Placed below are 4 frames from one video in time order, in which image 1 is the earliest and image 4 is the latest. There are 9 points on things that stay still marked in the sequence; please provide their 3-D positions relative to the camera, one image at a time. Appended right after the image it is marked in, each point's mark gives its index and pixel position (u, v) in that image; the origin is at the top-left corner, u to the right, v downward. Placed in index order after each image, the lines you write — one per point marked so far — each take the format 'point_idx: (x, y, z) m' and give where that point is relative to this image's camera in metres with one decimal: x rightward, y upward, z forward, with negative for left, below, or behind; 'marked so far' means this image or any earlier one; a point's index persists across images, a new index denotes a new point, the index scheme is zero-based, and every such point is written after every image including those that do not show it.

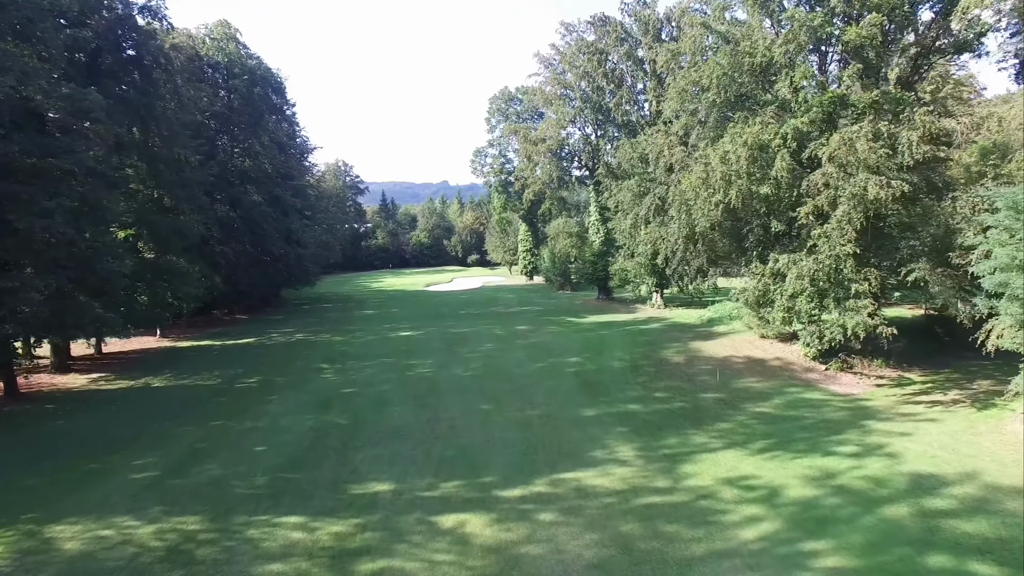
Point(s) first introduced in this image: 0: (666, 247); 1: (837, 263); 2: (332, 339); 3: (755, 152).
0: (+2.3, +0.7, +9.9) m
1: (+3.1, +0.2, +6.3) m
2: (-2.8, -0.8, +10.3) m
3: (+2.5, +1.4, +6.9) m
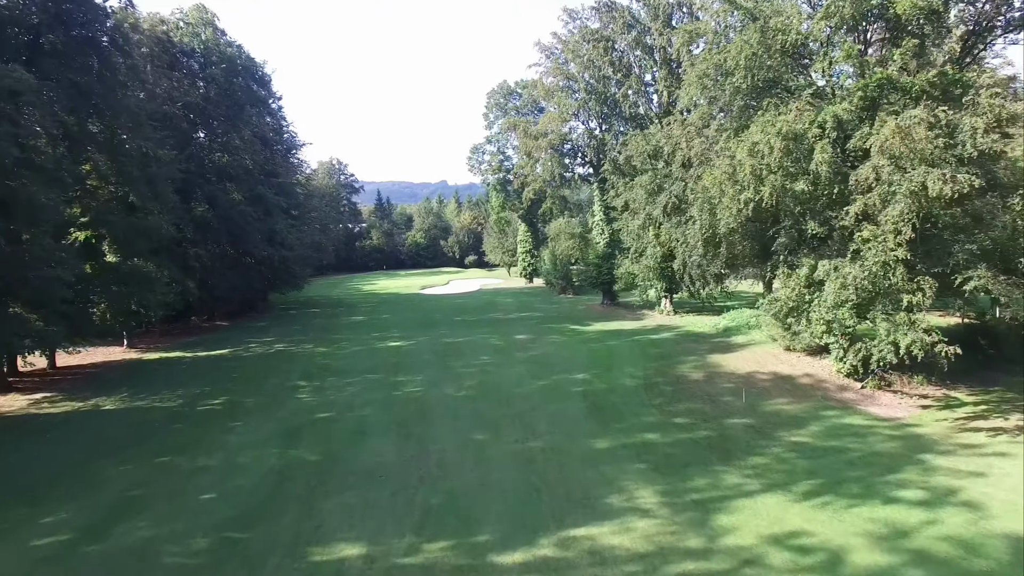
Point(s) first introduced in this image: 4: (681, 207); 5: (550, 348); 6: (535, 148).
0: (+2.3, +0.6, +9.1) m
1: (+3.1, +0.1, +5.5) m
2: (-2.8, -0.9, +9.5) m
3: (+2.5, +1.3, +6.0) m
4: (+2.5, +1.2, +9.6) m
5: (+0.5, -0.8, +9.3) m
6: (+0.5, +3.0, +14.2) m
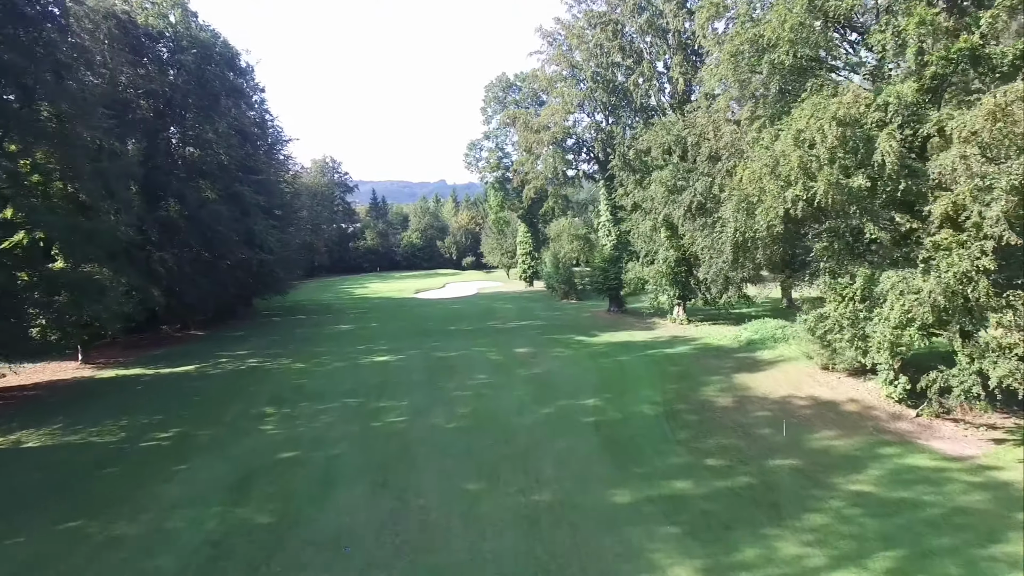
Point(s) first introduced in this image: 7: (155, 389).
0: (+2.3, +0.5, +8.1) m
1: (+3.1, 0.0, +4.5) m
2: (-2.8, -1.0, +8.5) m
3: (+2.5, +1.2, +5.1) m
4: (+2.5, +1.1, +8.7) m
5: (+0.5, -1.0, +8.3) m
6: (+0.5, +2.9, +13.2) m
7: (-3.9, -1.1, +7.2) m
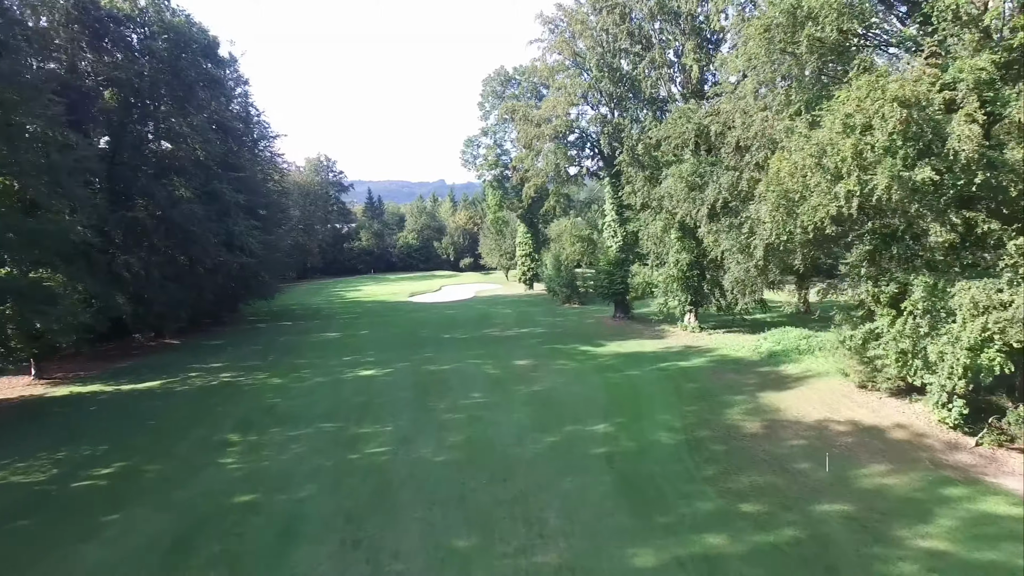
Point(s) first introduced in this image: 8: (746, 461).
0: (+2.3, +0.4, +7.3) m
1: (+3.1, 0.0, +3.7) m
2: (-2.8, -1.1, +7.7) m
3: (+2.5, +1.1, +4.3) m
4: (+2.5, +1.0, +7.9) m
5: (+0.5, -1.0, +7.5) m
6: (+0.5, +2.8, +12.4) m
7: (-3.9, -1.2, +6.4) m
8: (+1.7, -1.3, +4.9) m
